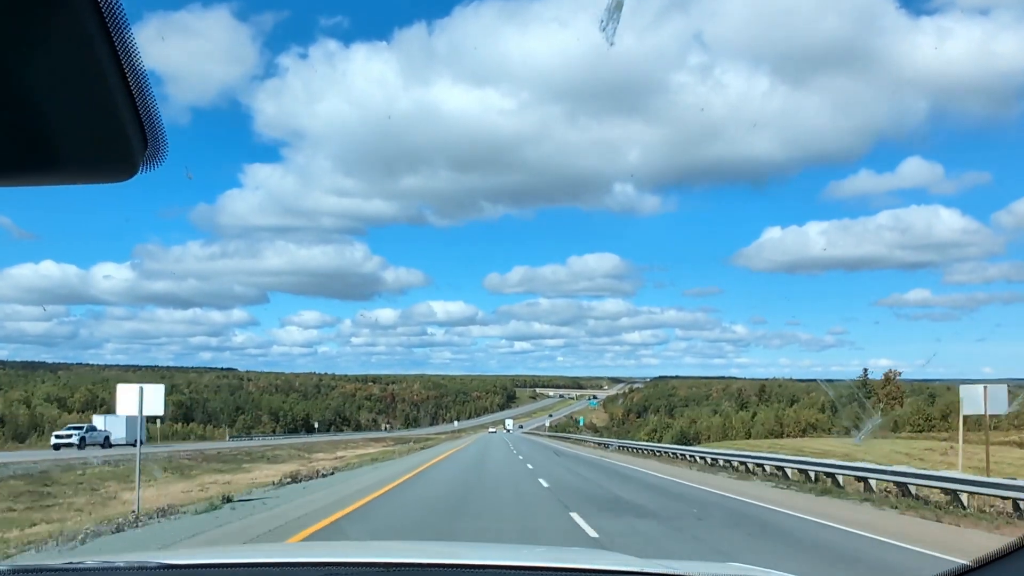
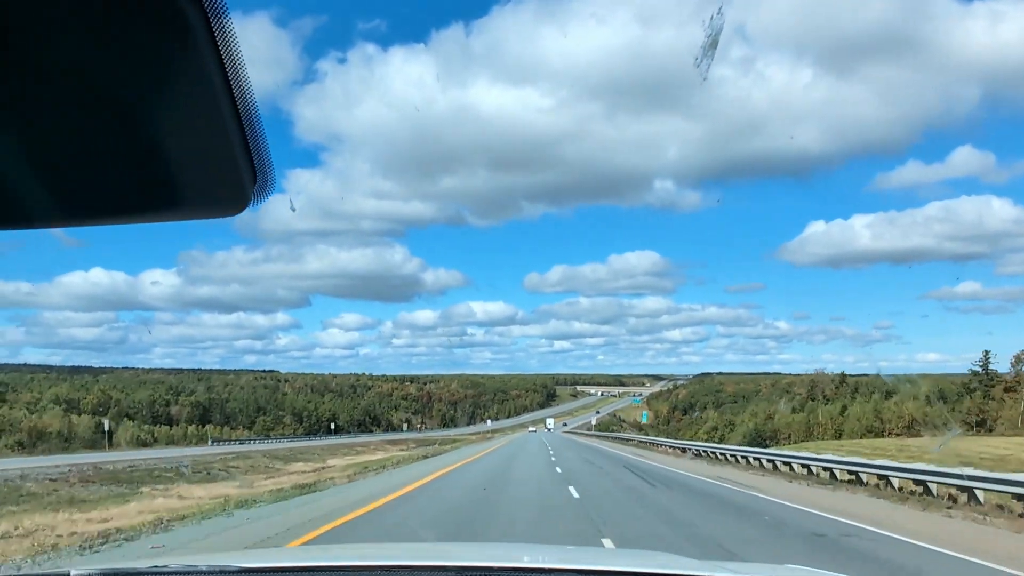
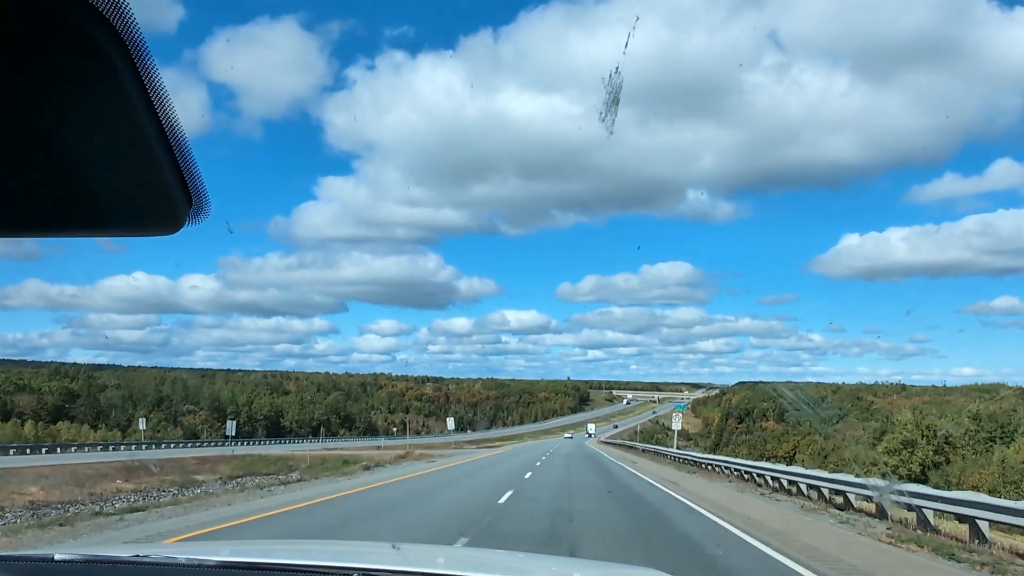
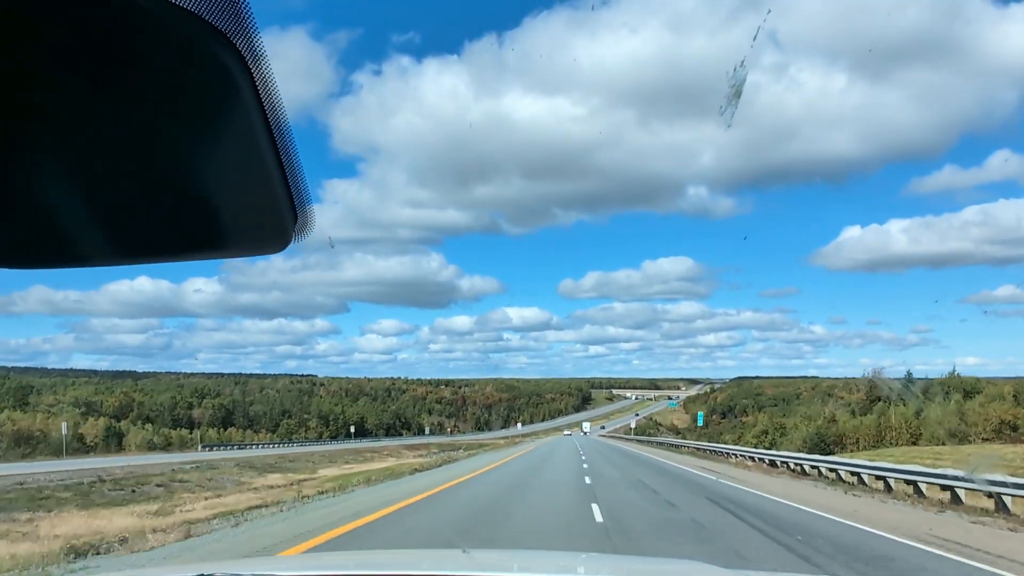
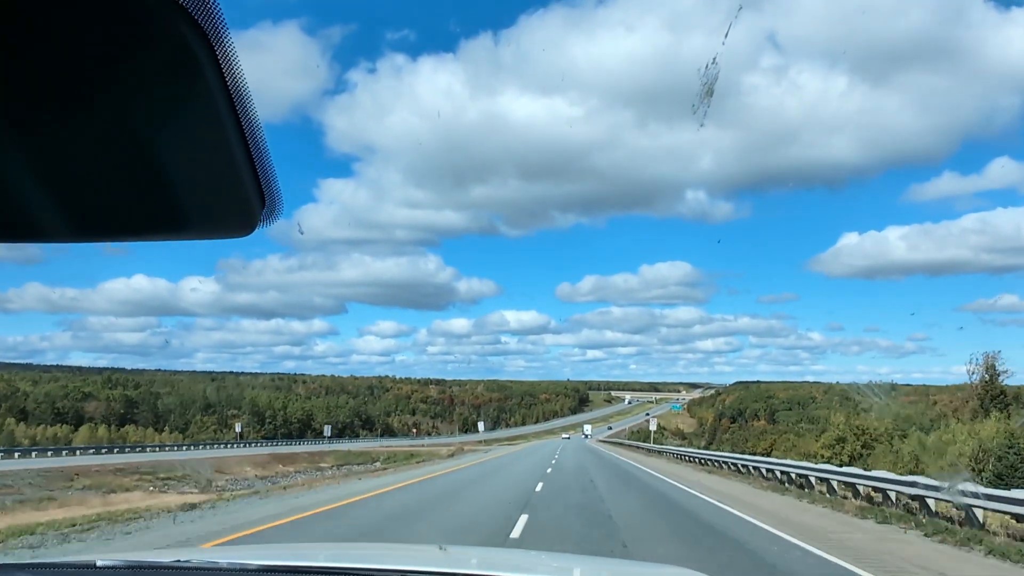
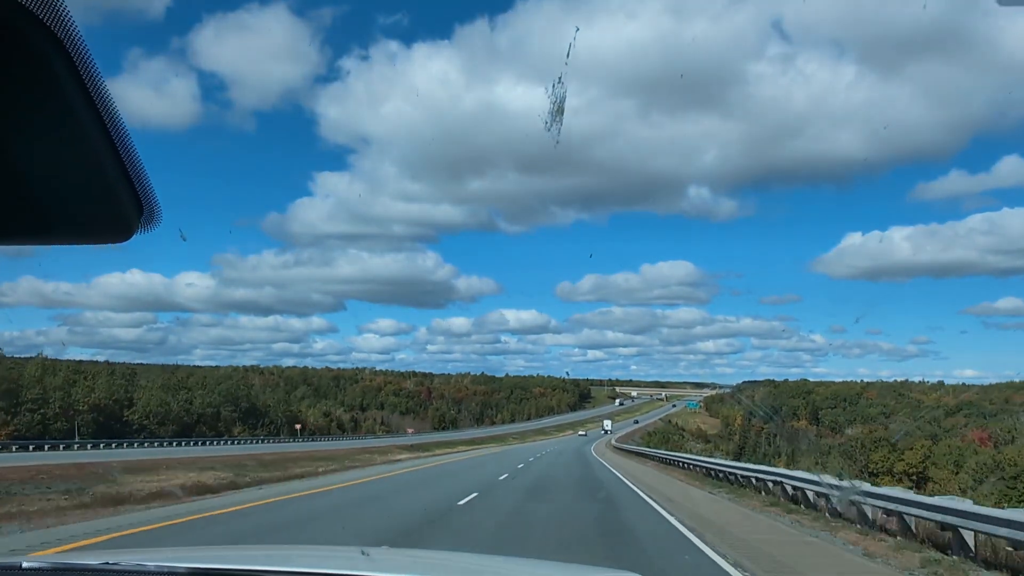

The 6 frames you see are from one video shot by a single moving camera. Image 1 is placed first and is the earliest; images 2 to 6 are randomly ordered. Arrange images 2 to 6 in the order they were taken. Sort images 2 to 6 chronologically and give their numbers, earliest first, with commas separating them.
2, 4, 5, 3, 6
